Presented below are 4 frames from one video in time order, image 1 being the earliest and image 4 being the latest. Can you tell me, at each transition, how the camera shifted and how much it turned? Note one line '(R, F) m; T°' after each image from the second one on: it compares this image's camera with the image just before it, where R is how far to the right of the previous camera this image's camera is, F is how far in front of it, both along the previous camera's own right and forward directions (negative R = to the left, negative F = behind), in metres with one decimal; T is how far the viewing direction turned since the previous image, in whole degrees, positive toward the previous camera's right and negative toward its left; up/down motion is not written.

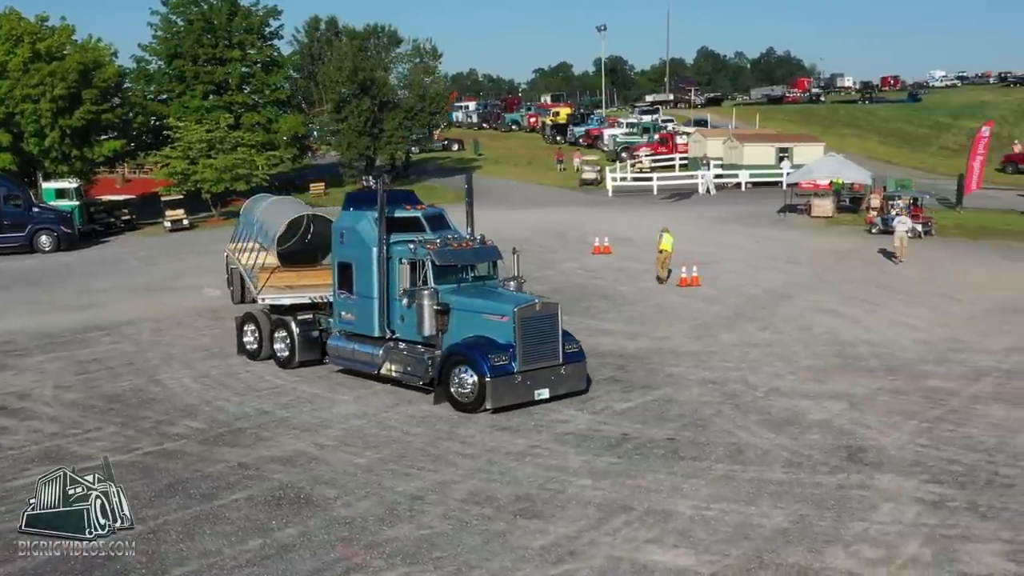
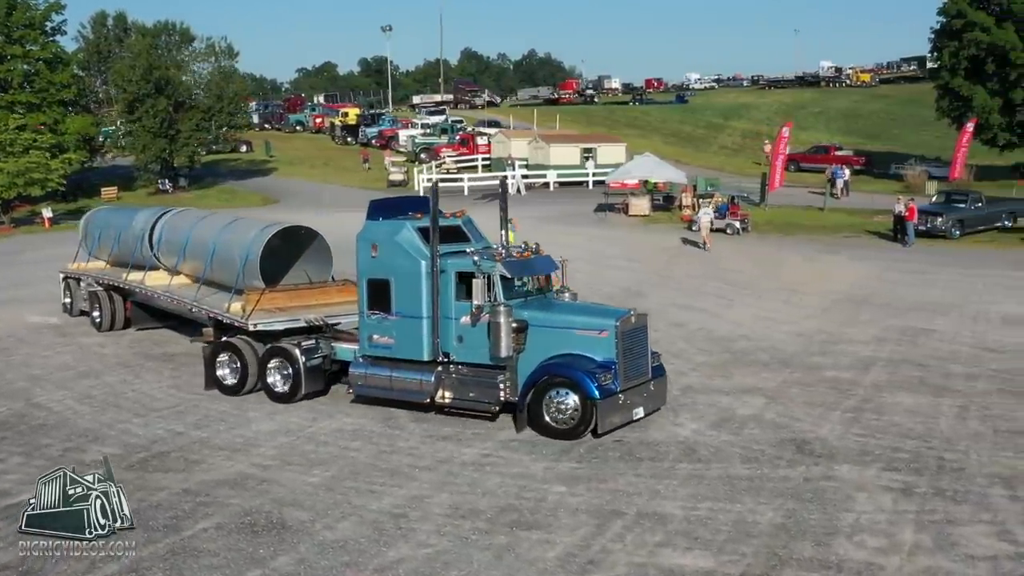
(-1.8, +0.4) m; +11°
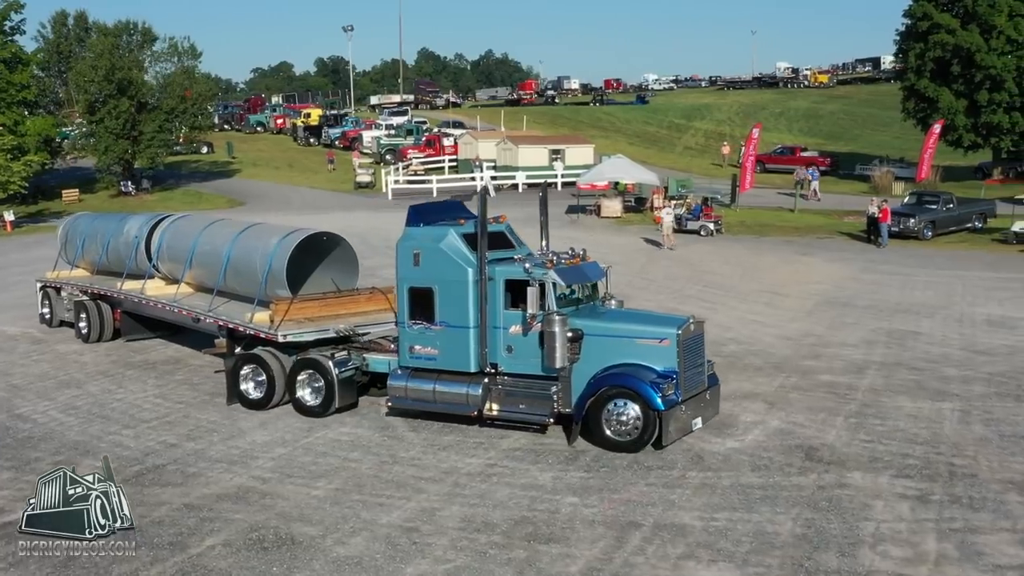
(-0.5, +0.2) m; +2°
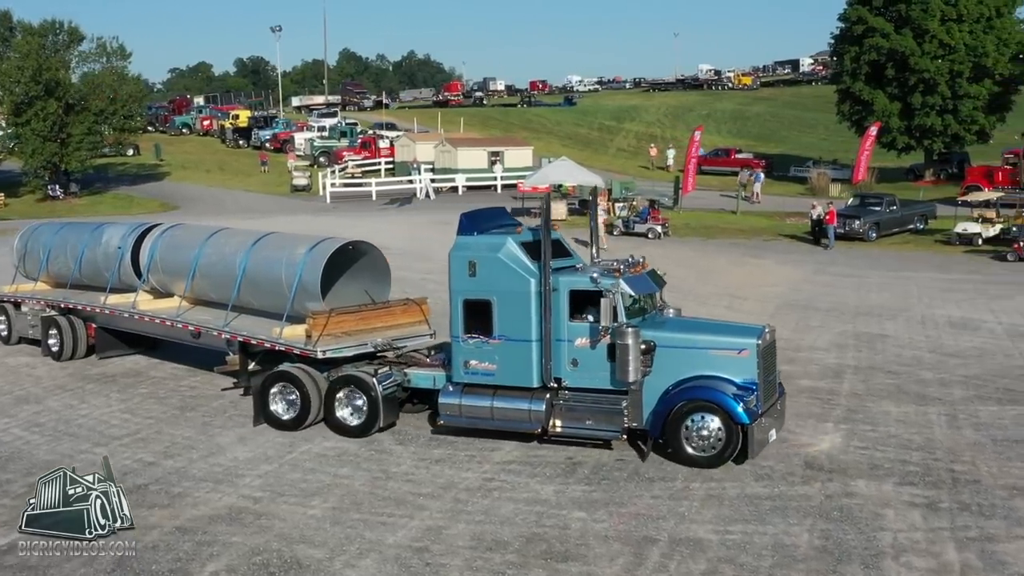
(-0.7, +0.3) m; +4°
